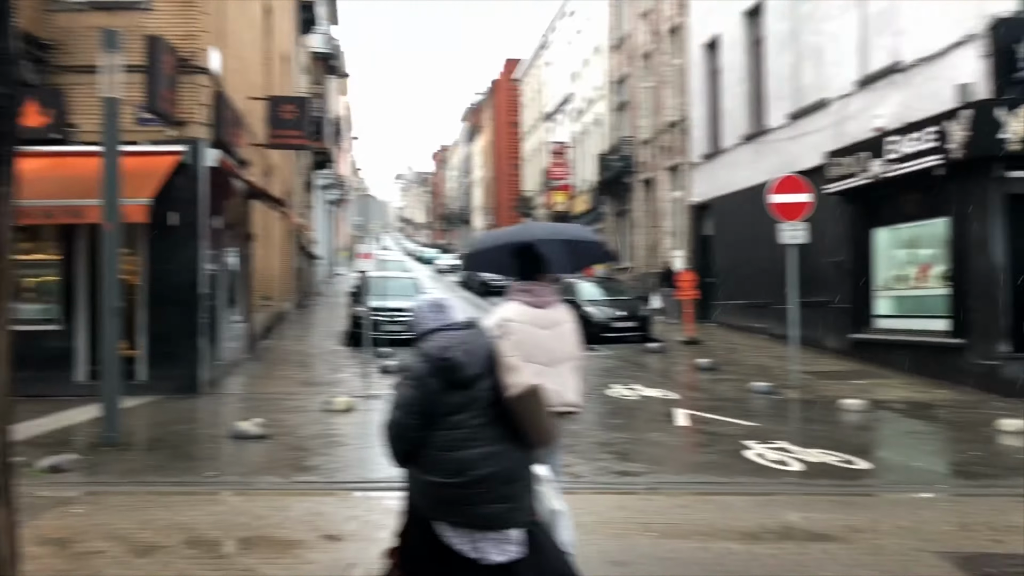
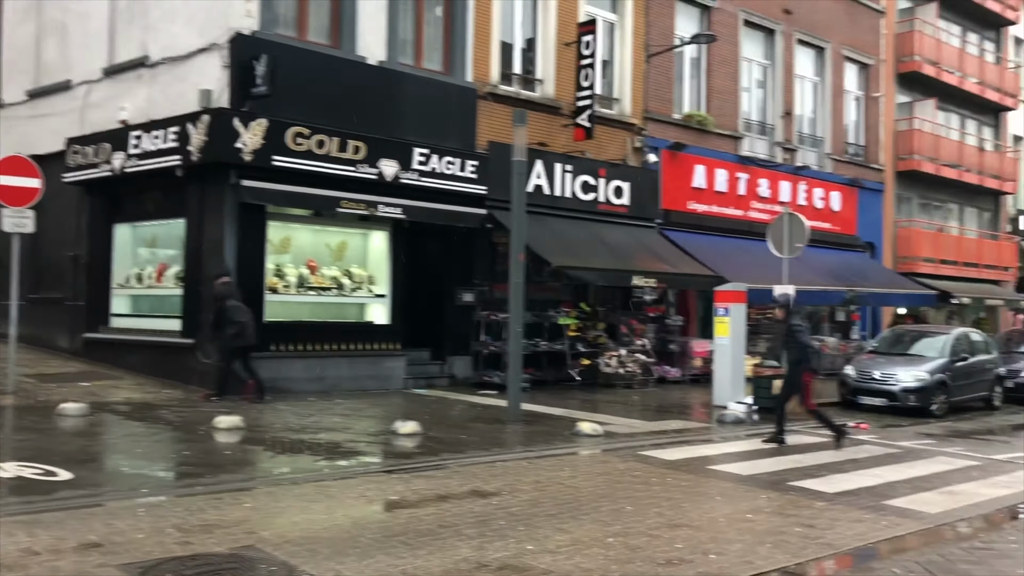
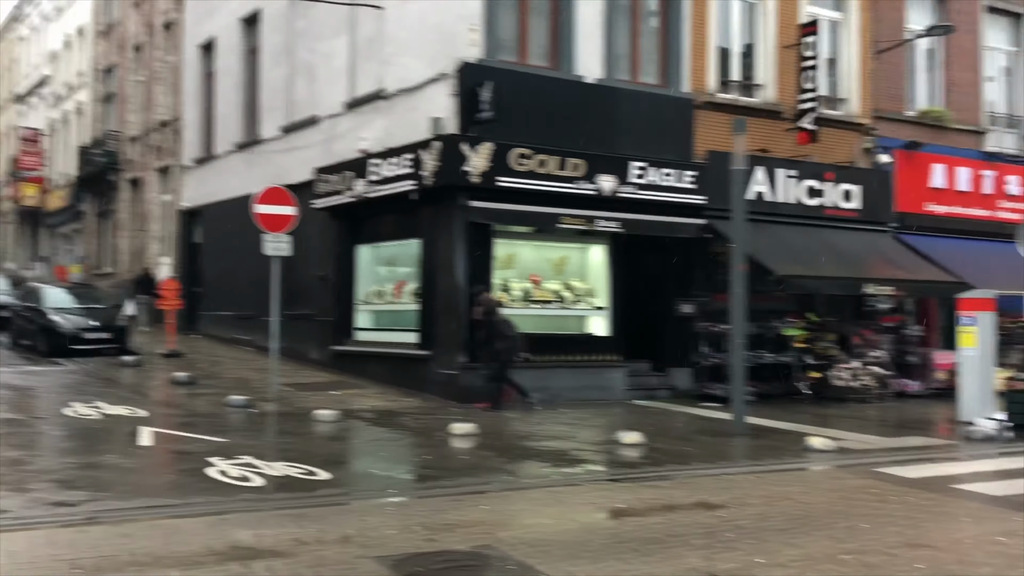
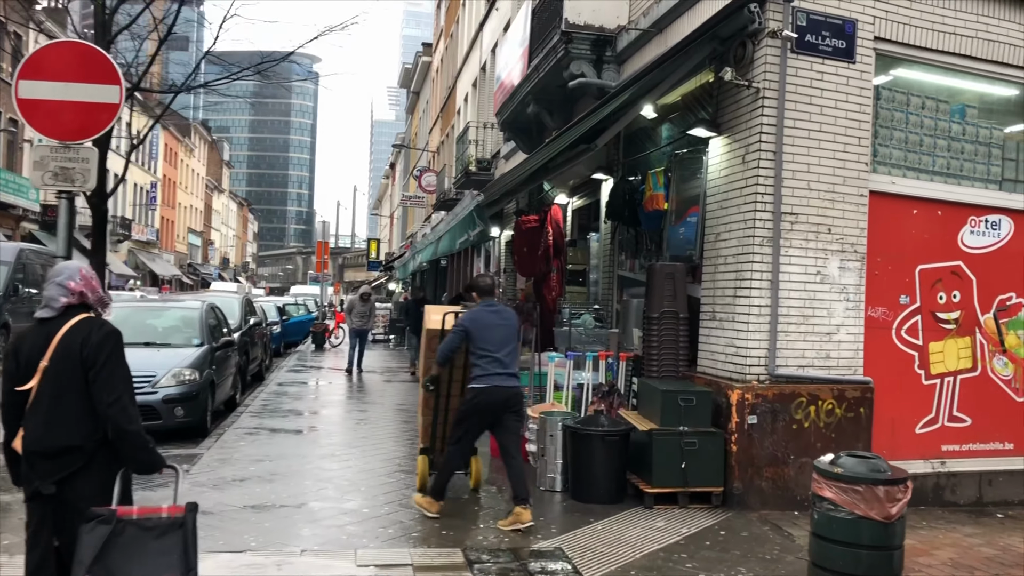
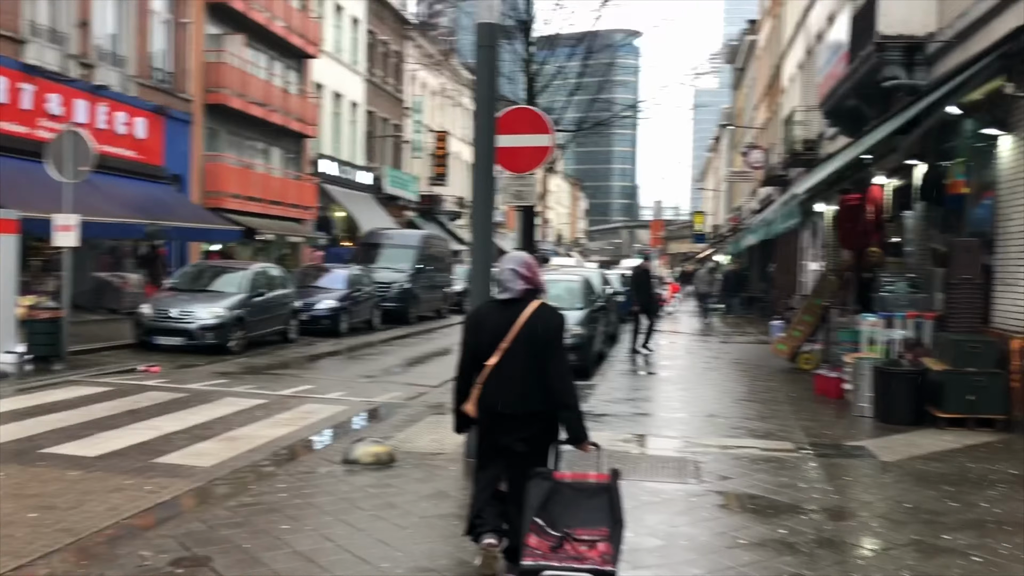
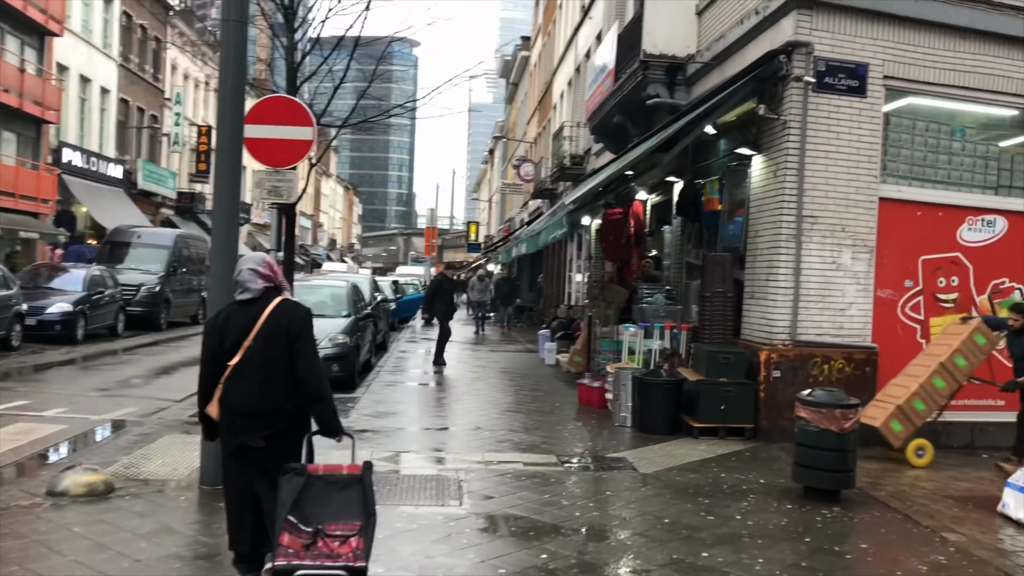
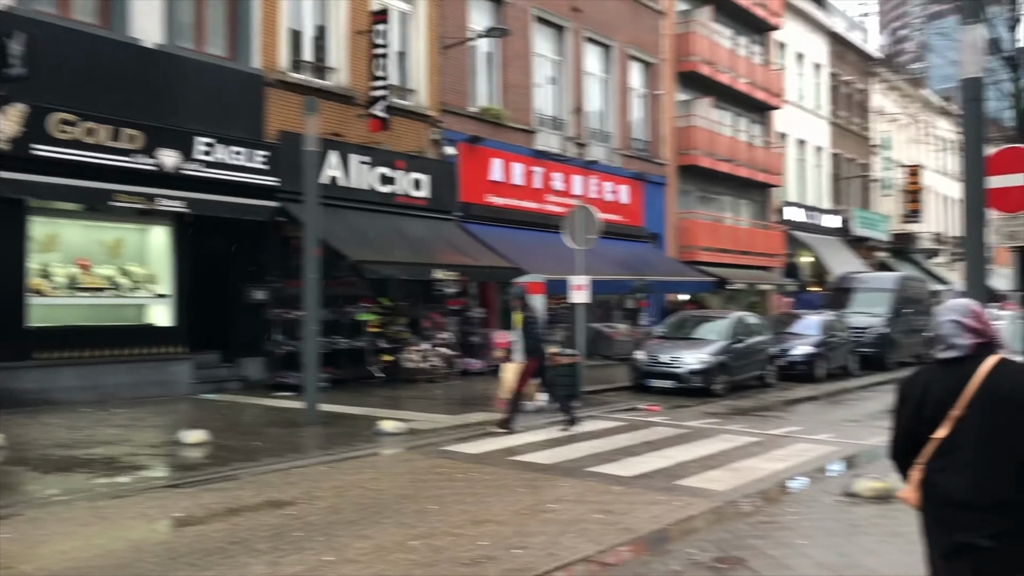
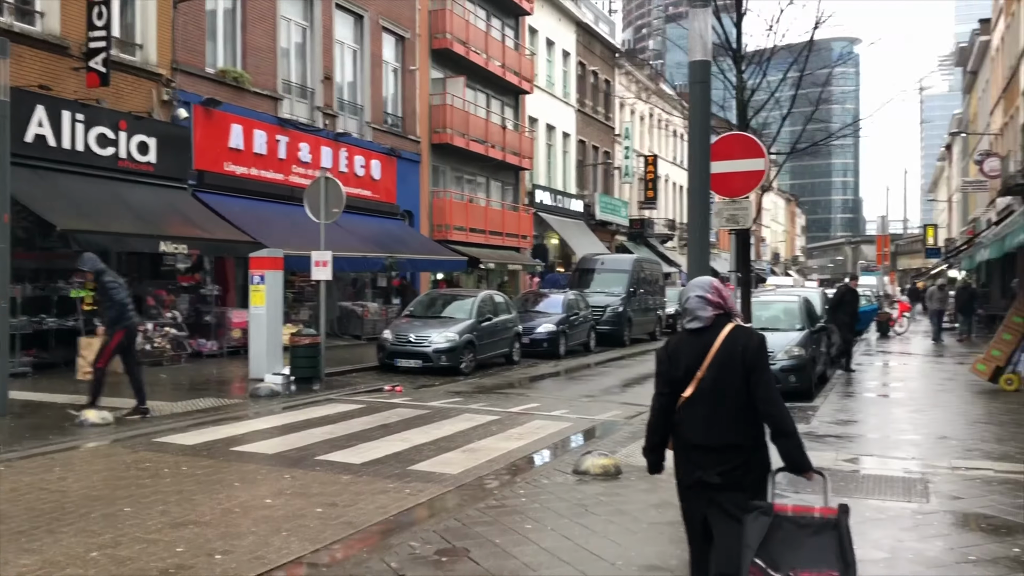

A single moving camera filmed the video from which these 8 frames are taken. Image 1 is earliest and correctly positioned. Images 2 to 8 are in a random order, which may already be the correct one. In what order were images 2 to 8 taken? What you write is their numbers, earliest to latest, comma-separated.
3, 2, 7, 8, 5, 6, 4
